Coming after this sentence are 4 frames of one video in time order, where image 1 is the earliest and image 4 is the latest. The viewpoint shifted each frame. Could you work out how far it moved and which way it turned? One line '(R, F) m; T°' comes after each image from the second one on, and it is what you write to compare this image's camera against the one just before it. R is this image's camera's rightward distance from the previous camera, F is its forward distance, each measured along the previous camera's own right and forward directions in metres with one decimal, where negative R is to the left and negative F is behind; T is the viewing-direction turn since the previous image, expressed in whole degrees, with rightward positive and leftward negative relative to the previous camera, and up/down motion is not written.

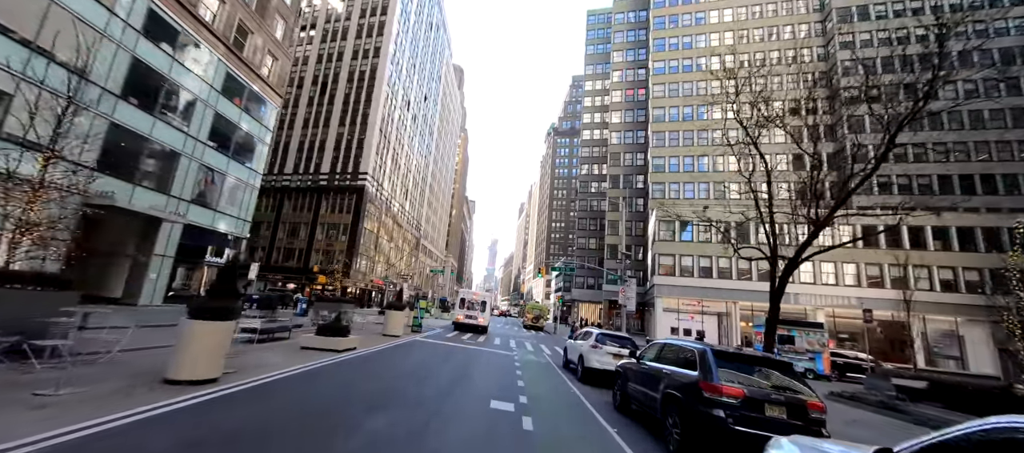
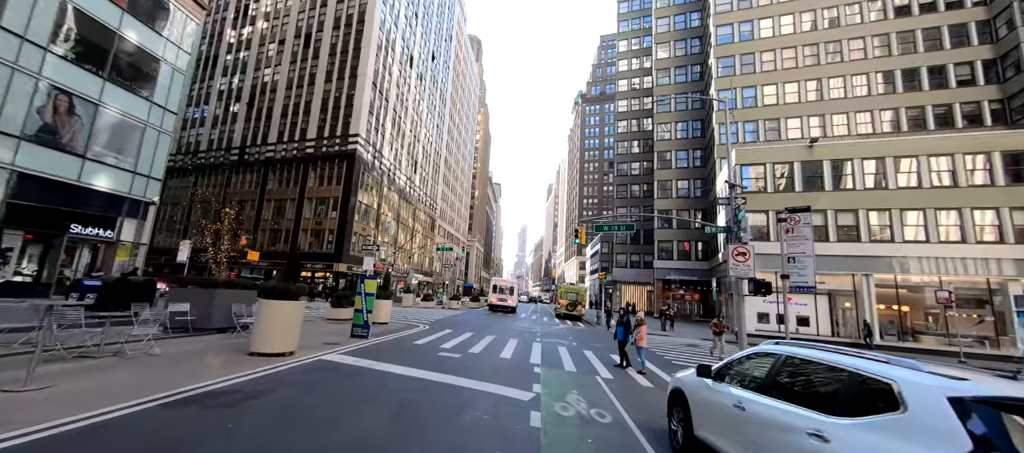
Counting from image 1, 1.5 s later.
(+0.4, +10.0) m; -4°
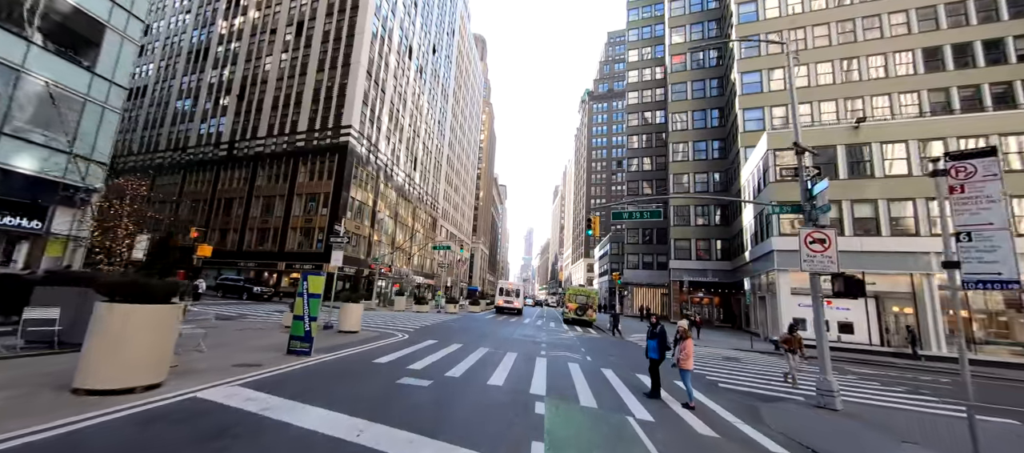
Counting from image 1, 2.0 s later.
(+0.3, +3.1) m; -1°
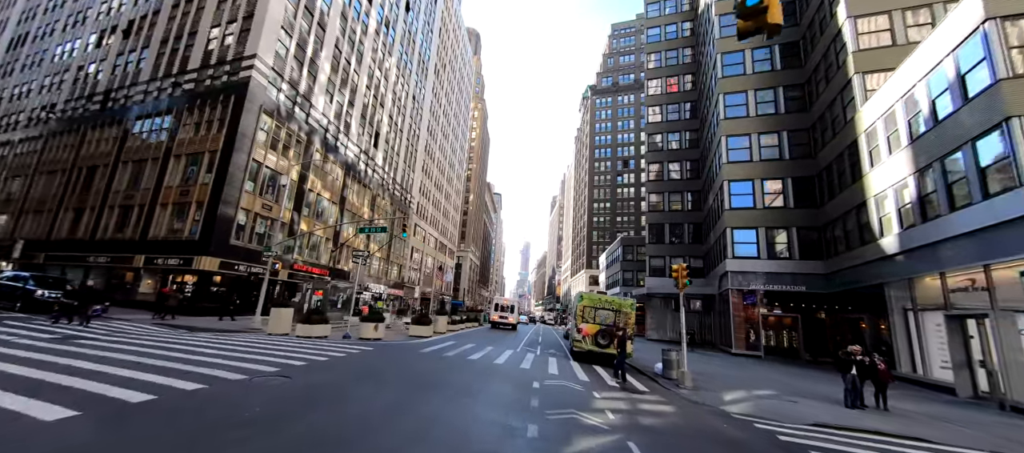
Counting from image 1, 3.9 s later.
(+1.2, +13.0) m; 0°
